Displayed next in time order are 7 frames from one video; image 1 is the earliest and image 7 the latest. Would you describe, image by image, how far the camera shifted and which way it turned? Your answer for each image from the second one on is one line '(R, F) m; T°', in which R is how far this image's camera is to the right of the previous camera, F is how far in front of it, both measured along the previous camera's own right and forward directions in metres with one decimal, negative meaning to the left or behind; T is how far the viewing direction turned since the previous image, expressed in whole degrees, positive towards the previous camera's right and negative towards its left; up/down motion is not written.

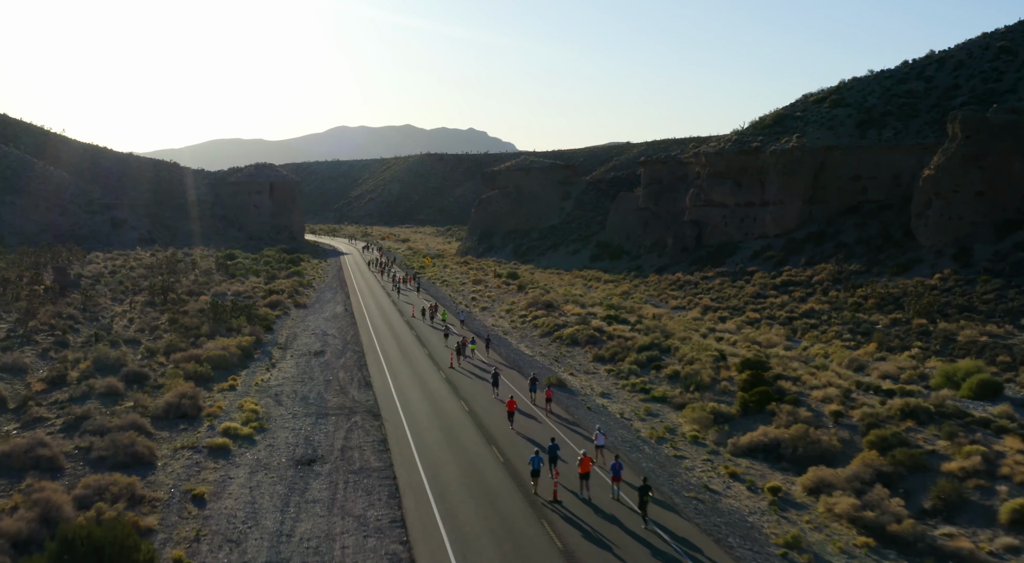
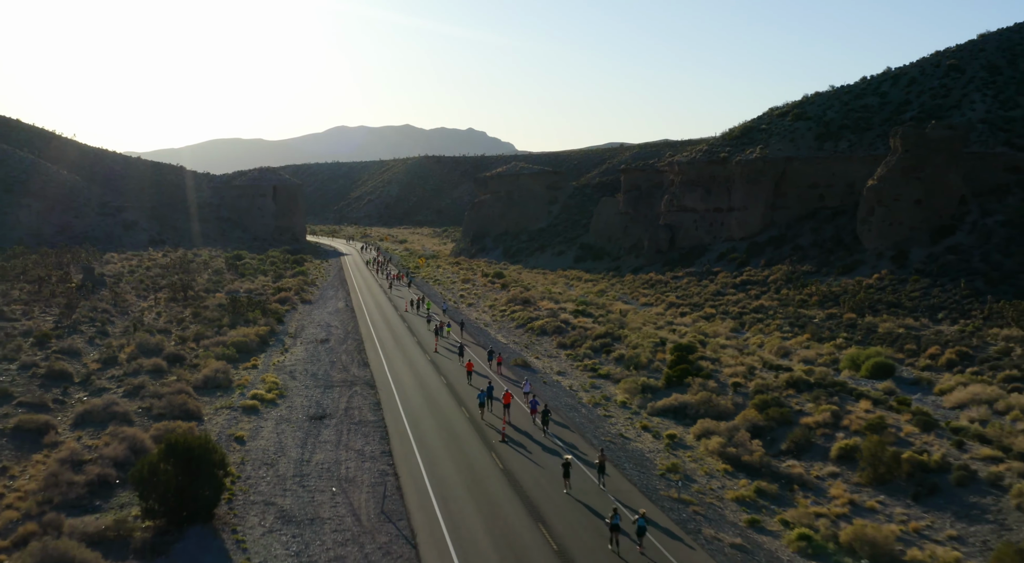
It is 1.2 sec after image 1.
(+1.0, -4.4) m; 0°
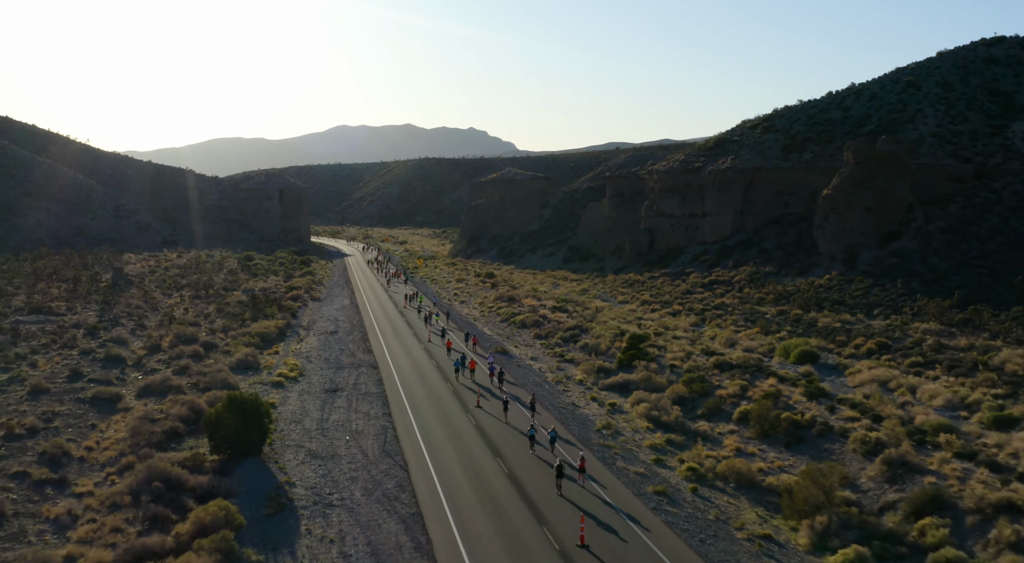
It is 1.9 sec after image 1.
(+0.9, -4.7) m; 0°
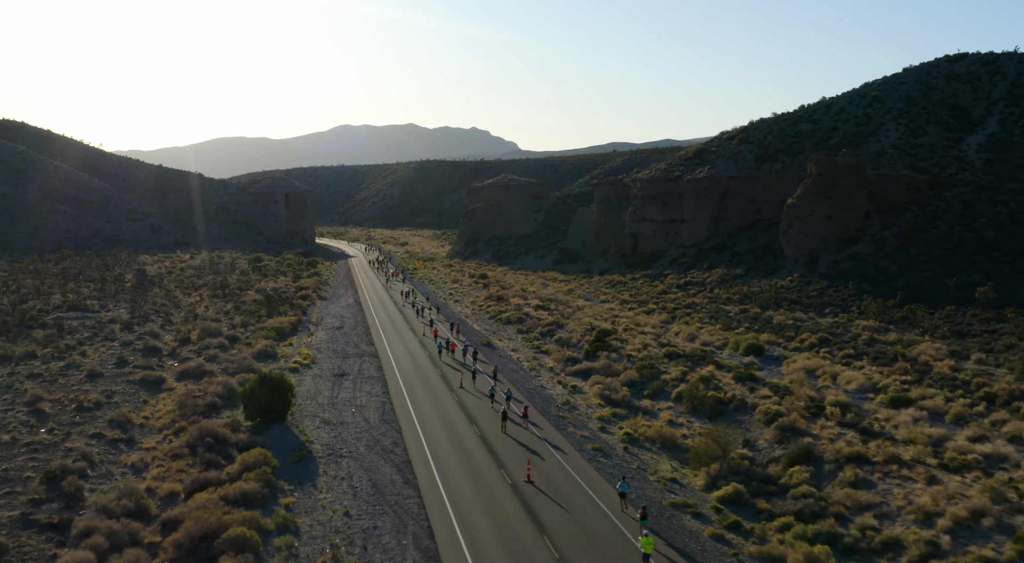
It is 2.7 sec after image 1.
(+0.9, -4.4) m; 0°
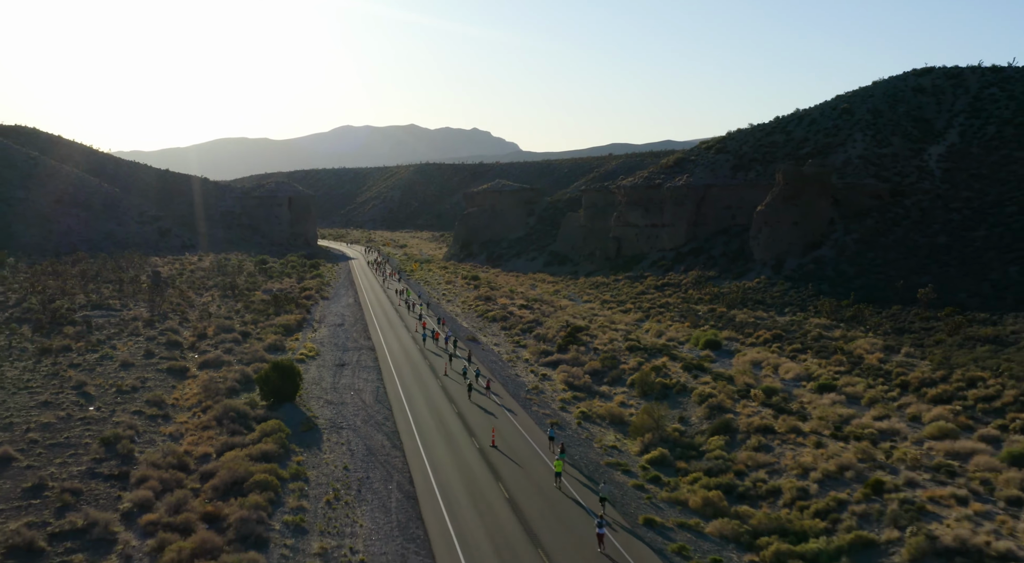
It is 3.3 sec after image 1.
(+1.0, -4.0) m; 0°
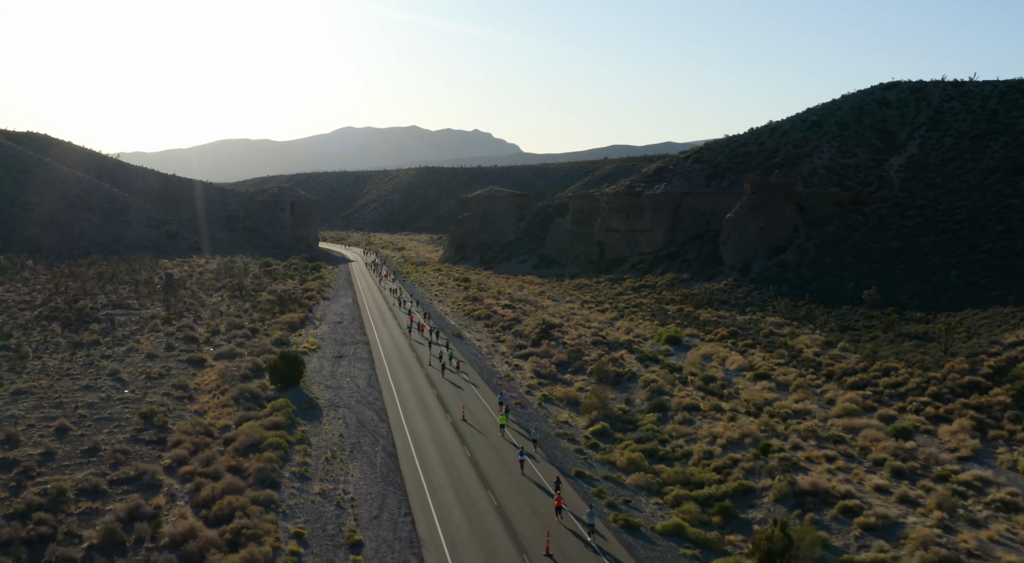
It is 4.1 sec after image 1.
(+1.3, -4.5) m; 0°
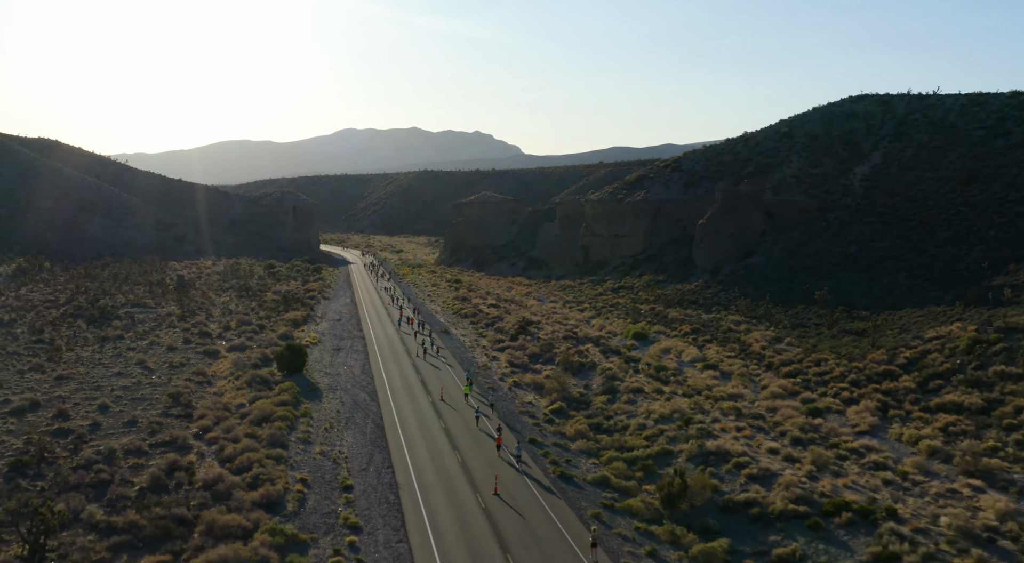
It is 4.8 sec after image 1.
(+1.3, -4.7) m; 0°
